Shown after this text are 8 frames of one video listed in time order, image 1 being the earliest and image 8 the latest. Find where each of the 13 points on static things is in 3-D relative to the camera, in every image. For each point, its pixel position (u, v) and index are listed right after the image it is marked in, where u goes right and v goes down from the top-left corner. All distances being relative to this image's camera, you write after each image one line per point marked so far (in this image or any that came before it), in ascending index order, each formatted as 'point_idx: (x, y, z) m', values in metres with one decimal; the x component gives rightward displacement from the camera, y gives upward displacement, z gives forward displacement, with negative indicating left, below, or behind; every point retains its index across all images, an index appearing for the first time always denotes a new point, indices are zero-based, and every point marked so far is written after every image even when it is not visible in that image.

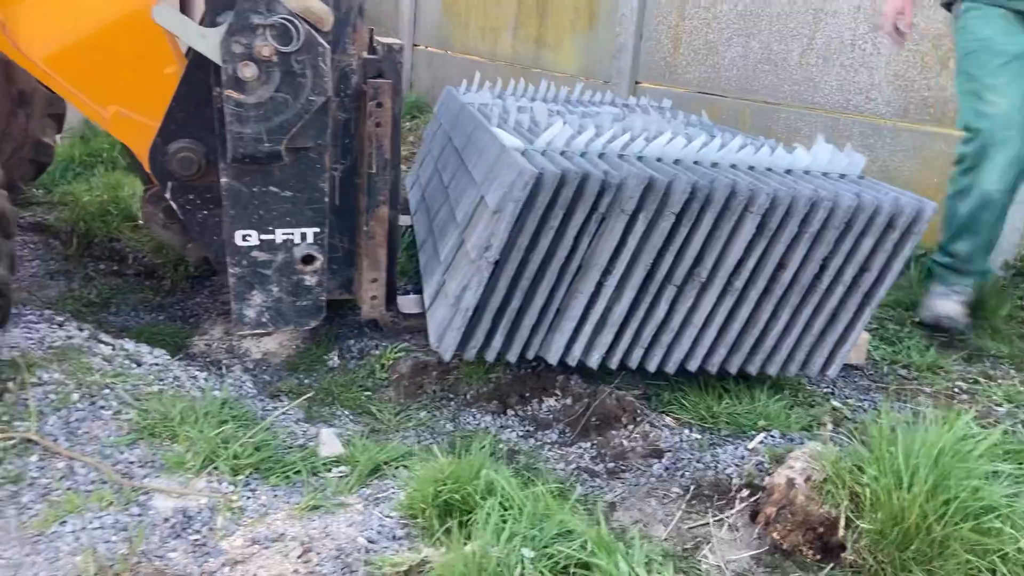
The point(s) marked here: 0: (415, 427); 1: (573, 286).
0: (-0.2, -0.3, +2.2) m
1: (+0.1, 0.0, +2.3) m
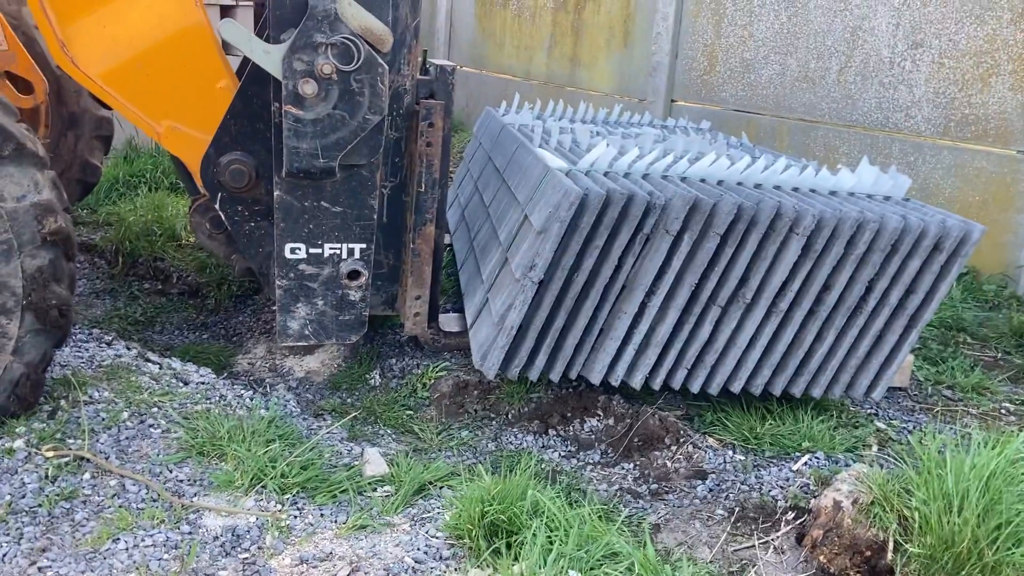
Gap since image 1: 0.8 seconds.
0: (-0.1, -0.4, +2.3) m
1: (+0.3, -0.1, +2.3) m
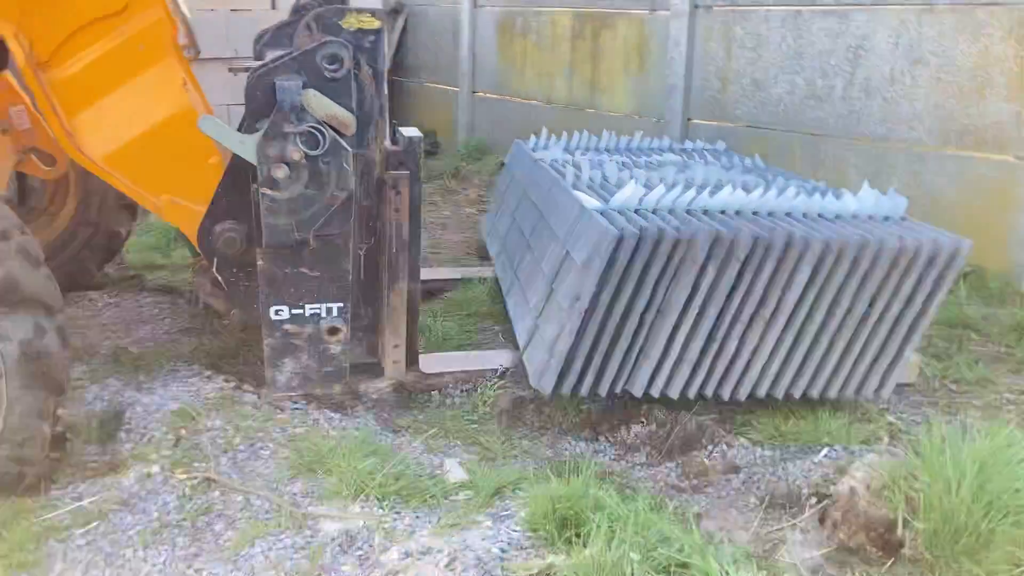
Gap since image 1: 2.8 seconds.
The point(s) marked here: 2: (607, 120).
0: (0.0, -0.5, +2.6) m
1: (+0.4, -0.1, +2.6) m
2: (+0.6, +1.1, +6.2) m
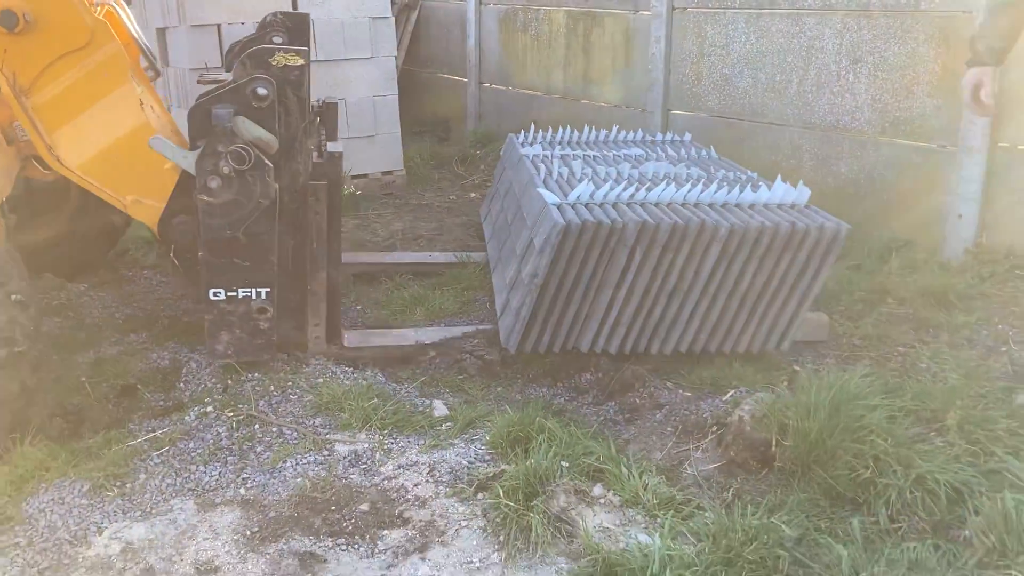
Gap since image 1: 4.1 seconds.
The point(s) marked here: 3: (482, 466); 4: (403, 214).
0: (-0.1, -0.4, +3.3) m
1: (+0.3, 0.0, +3.3) m
2: (+0.6, +1.3, +6.9) m
3: (-0.1, -0.5, +2.8) m
4: (-0.7, +0.5, +5.8) m
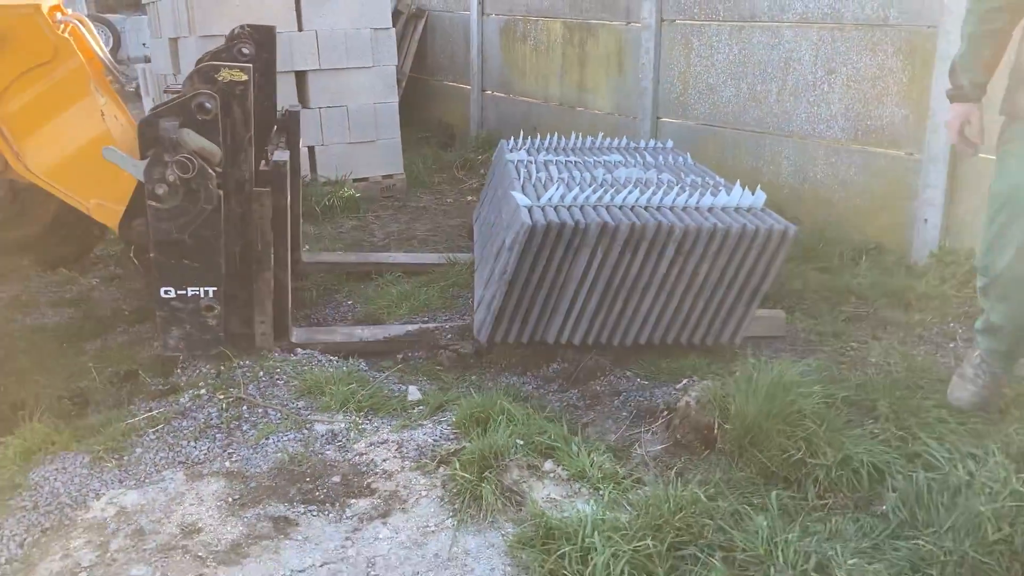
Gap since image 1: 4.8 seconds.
0: (-0.2, -0.4, +3.6) m
1: (+0.2, 0.0, +3.6) m
2: (+0.6, +1.3, +7.1) m
3: (-0.2, -0.5, +3.0) m
4: (-0.7, +0.5, +6.1) m
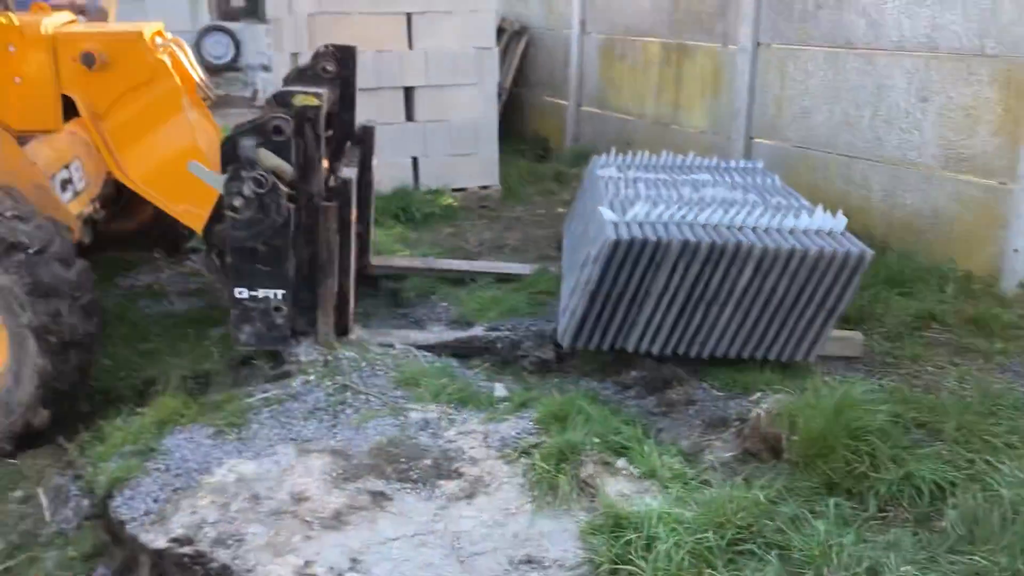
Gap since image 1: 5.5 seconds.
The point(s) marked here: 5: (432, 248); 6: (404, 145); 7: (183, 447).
0: (+0.2, -0.4, +3.8) m
1: (+0.5, -0.1, +3.8) m
2: (+1.4, +1.2, +7.3) m
3: (+0.1, -0.5, +3.3) m
4: (-0.1, +0.4, +6.4) m
5: (-0.5, +0.2, +5.7) m
6: (-0.8, +1.0, +6.7) m
7: (-1.2, -0.6, +3.4) m
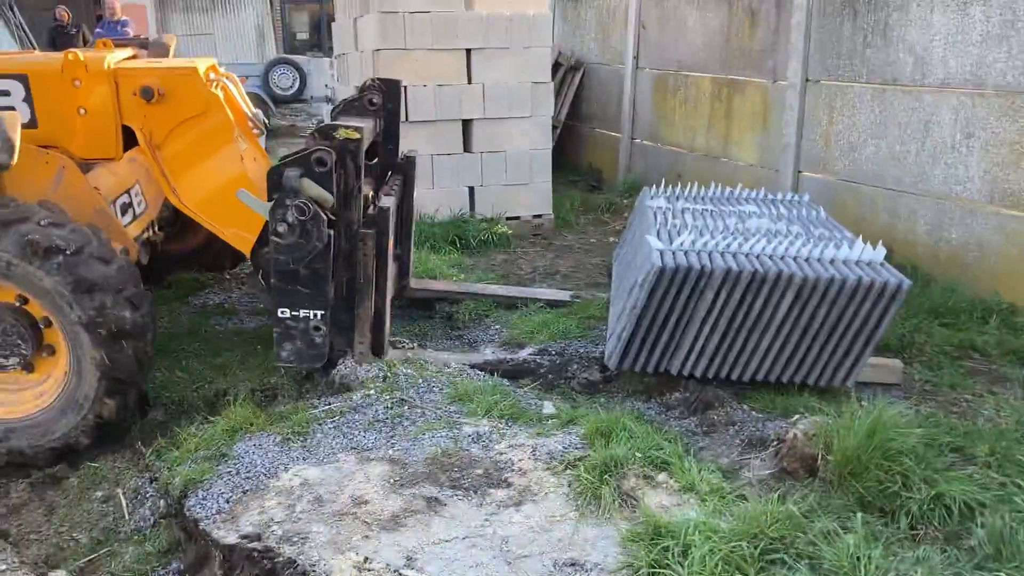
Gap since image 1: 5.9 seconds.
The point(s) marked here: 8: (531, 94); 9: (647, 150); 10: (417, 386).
0: (+0.4, -0.5, +4.0) m
1: (+0.7, -0.2, +4.0) m
2: (+1.8, +1.0, +7.5) m
3: (+0.2, -0.6, +3.5) m
4: (+0.3, +0.3, +6.6) m
5: (-0.2, +0.1, +5.9) m
6: (-0.4, +0.9, +7.0) m
7: (-1.0, -0.6, +3.6) m
8: (+0.1, +1.5, +7.0) m
9: (+1.3, +1.3, +8.8) m
10: (-0.4, -0.4, +4.1) m
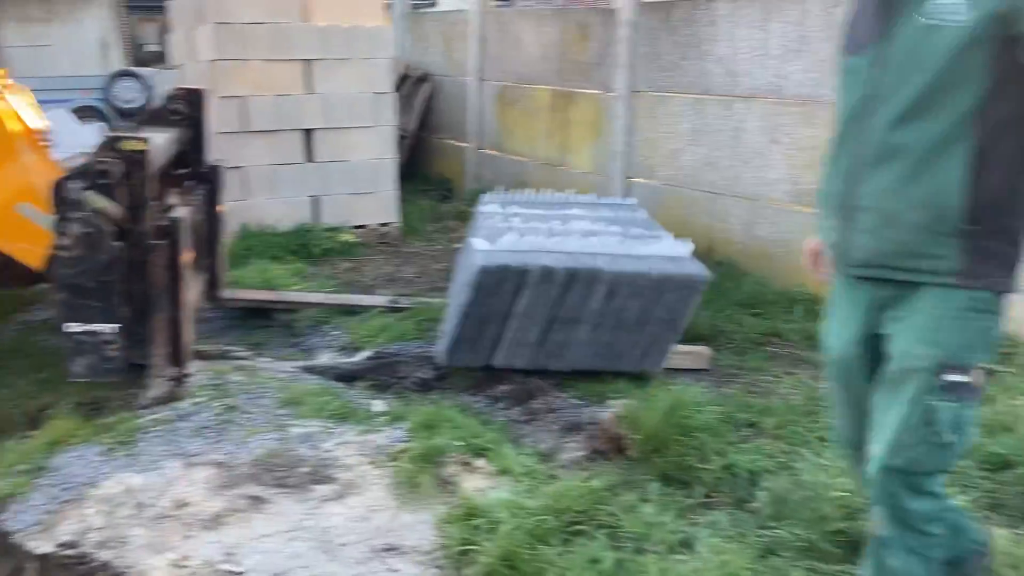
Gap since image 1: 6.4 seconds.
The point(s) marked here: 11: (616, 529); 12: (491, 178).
0: (-0.4, -0.5, +4.2) m
1: (0.0, -0.2, +4.2) m
2: (+0.5, +1.0, +7.8) m
3: (-0.4, -0.6, +3.6) m
4: (-0.9, +0.2, +6.8) m
5: (-1.2, 0.0, +6.0) m
6: (-1.6, +0.8, +7.0) m
7: (-1.7, -0.7, +3.6) m
8: (-1.1, +1.4, +7.1) m
9: (-0.2, +1.3, +9.0) m
10: (-1.2, -0.5, +4.1) m
11: (+0.4, -0.8, +3.1) m
12: (-0.2, +1.1, +9.0) m
